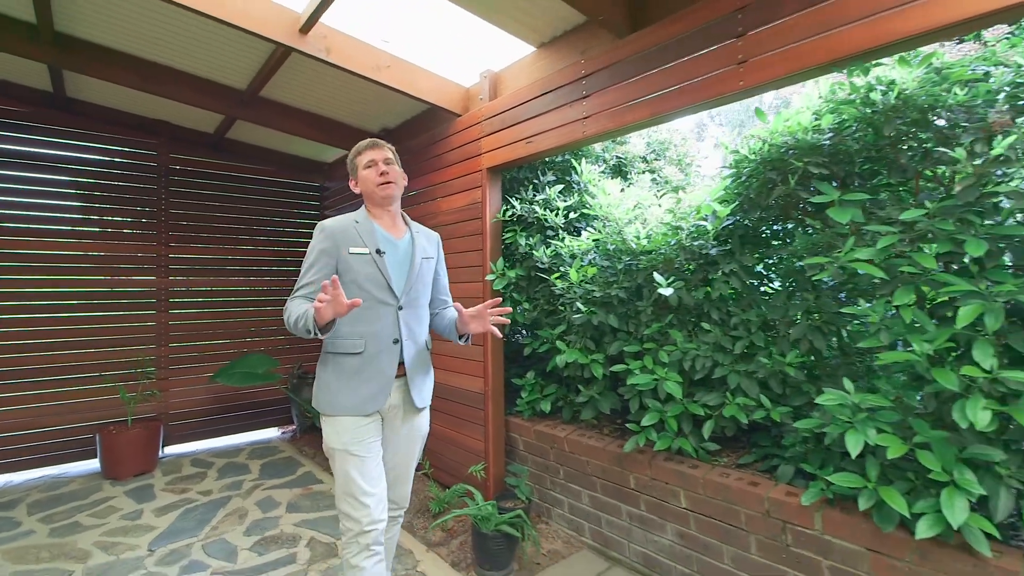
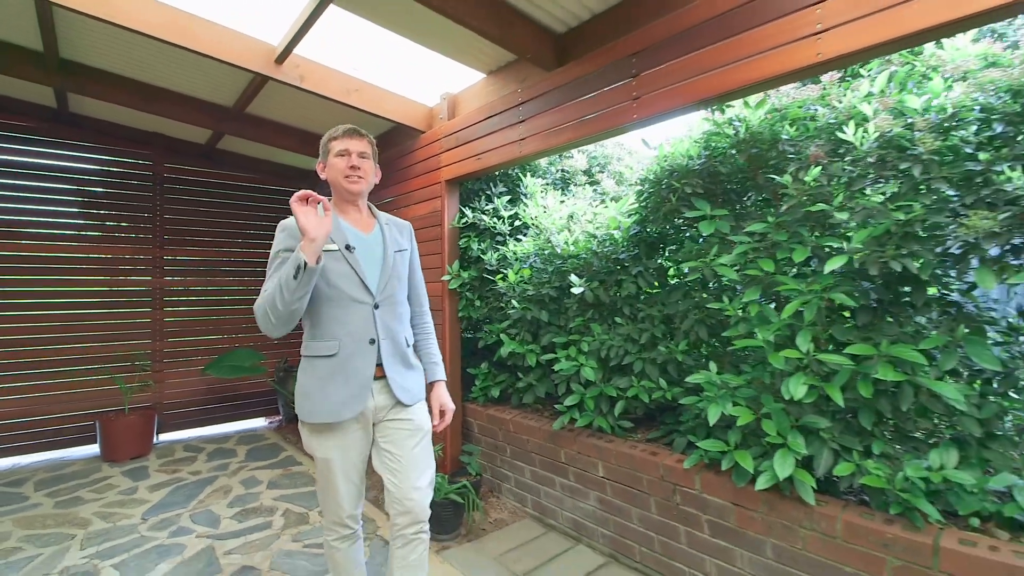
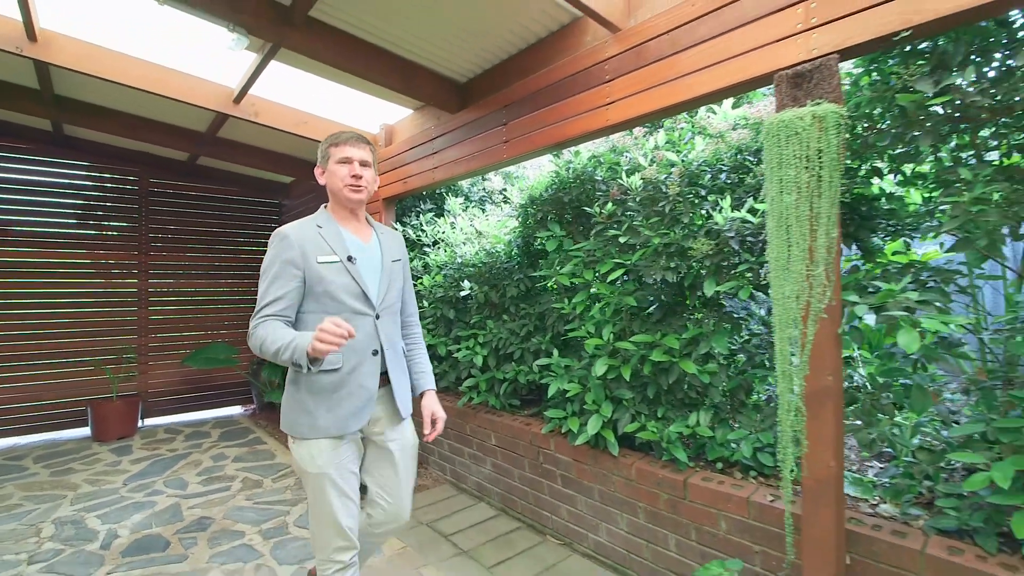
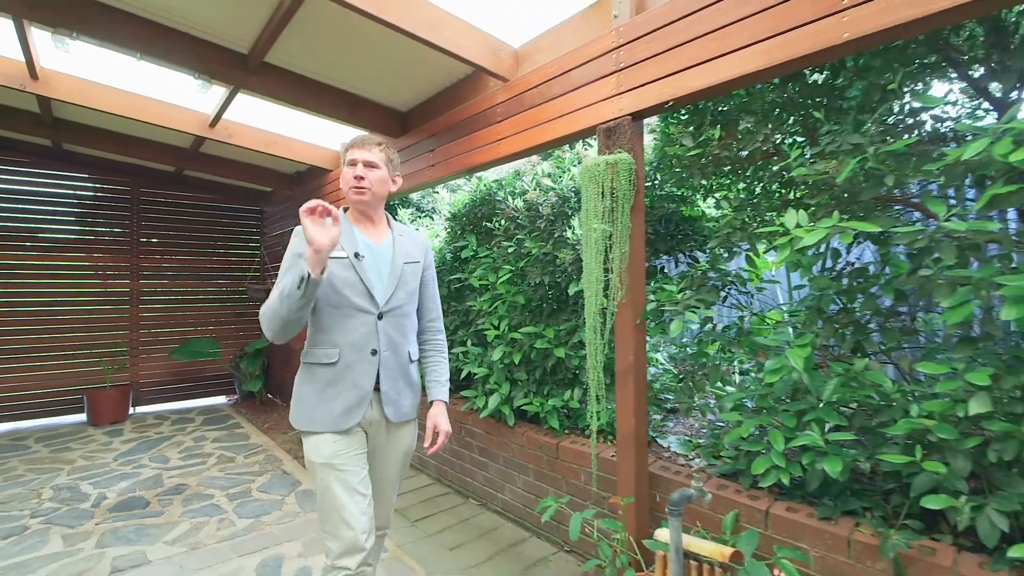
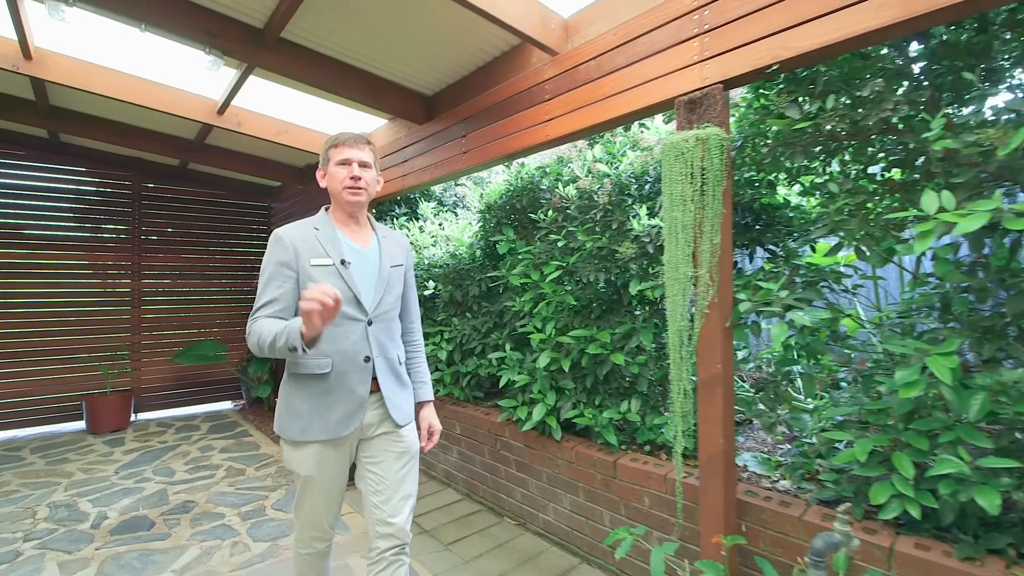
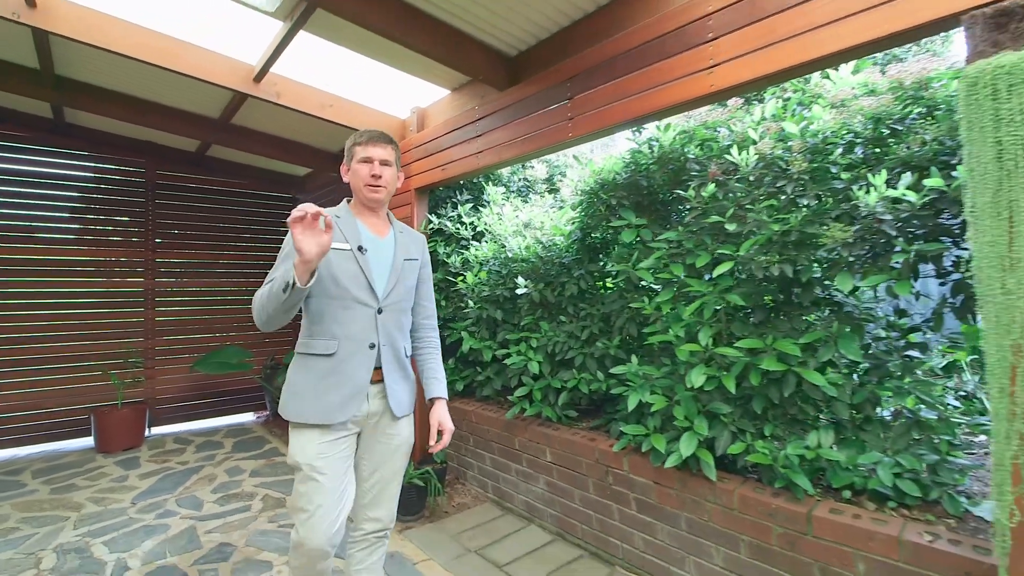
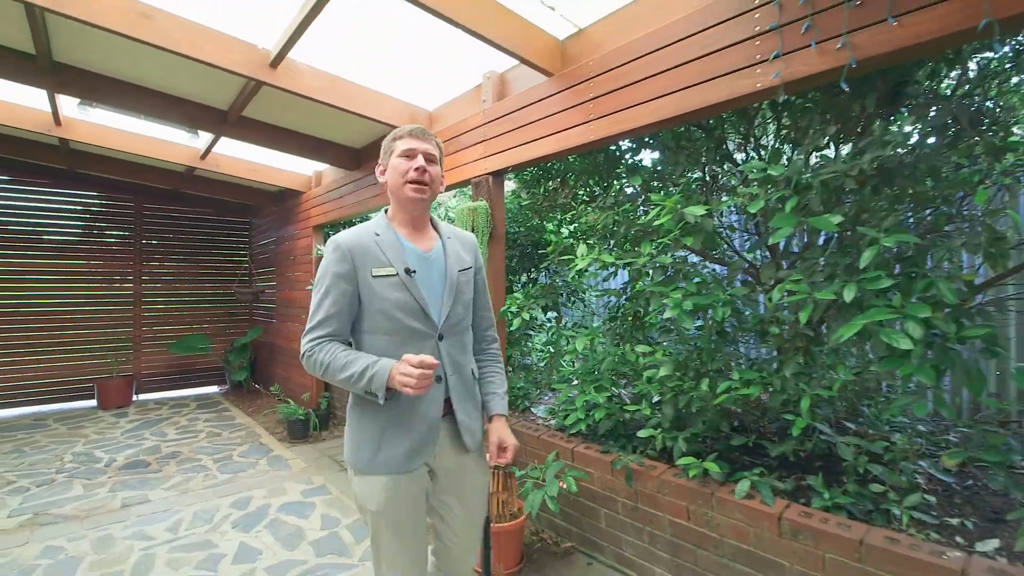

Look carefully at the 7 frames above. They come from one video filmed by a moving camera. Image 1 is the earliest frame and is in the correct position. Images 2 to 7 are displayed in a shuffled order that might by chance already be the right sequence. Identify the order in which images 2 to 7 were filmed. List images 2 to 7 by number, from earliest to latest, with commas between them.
2, 6, 3, 5, 4, 7
